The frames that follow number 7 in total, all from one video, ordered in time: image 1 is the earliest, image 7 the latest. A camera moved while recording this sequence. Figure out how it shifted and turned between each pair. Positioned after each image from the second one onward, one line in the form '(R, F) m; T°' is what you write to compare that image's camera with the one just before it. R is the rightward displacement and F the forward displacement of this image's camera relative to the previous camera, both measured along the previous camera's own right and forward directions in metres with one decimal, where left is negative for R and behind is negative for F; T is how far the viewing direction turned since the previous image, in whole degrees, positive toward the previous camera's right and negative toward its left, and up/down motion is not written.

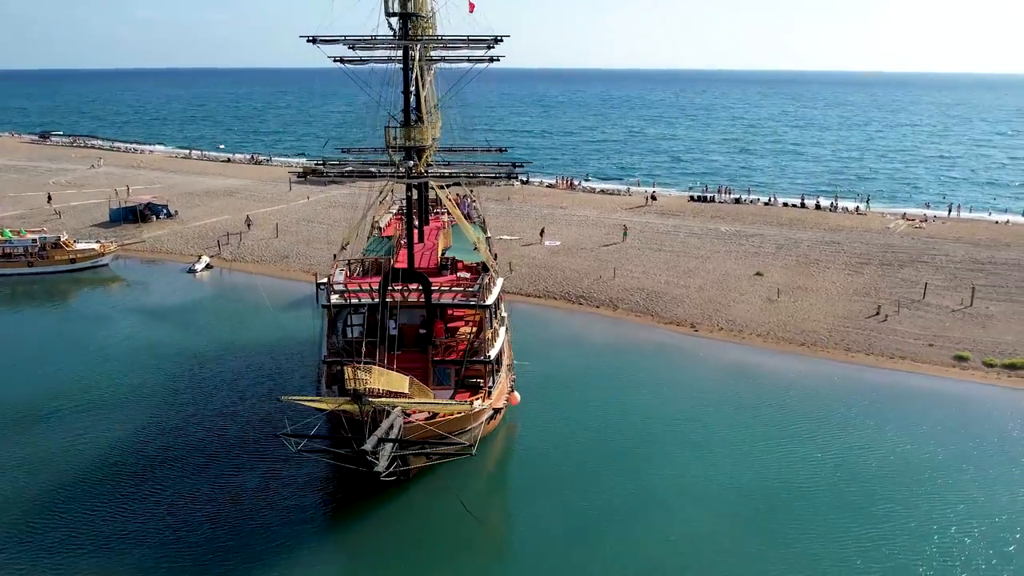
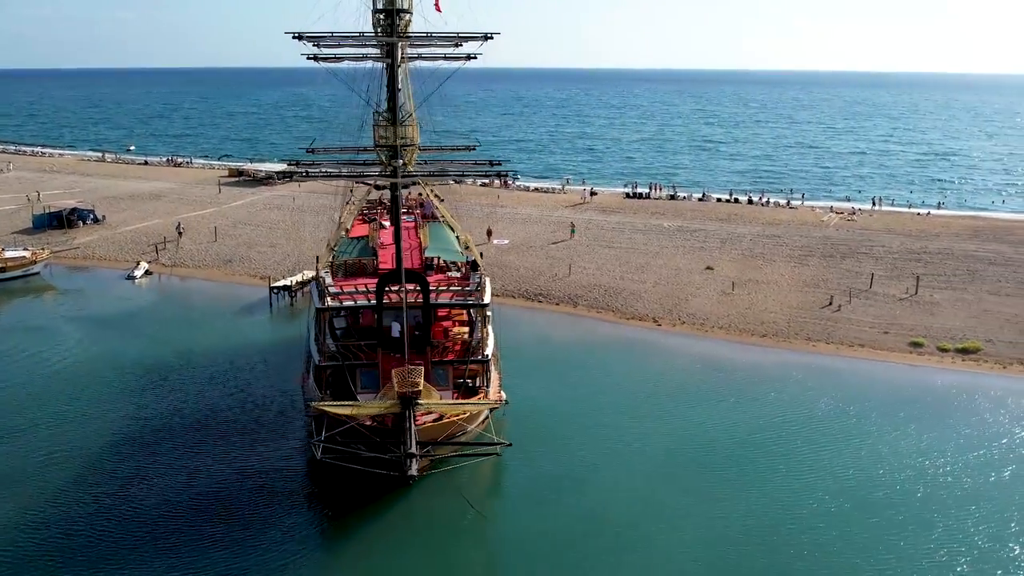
(-2.5, +0.2) m; +6°
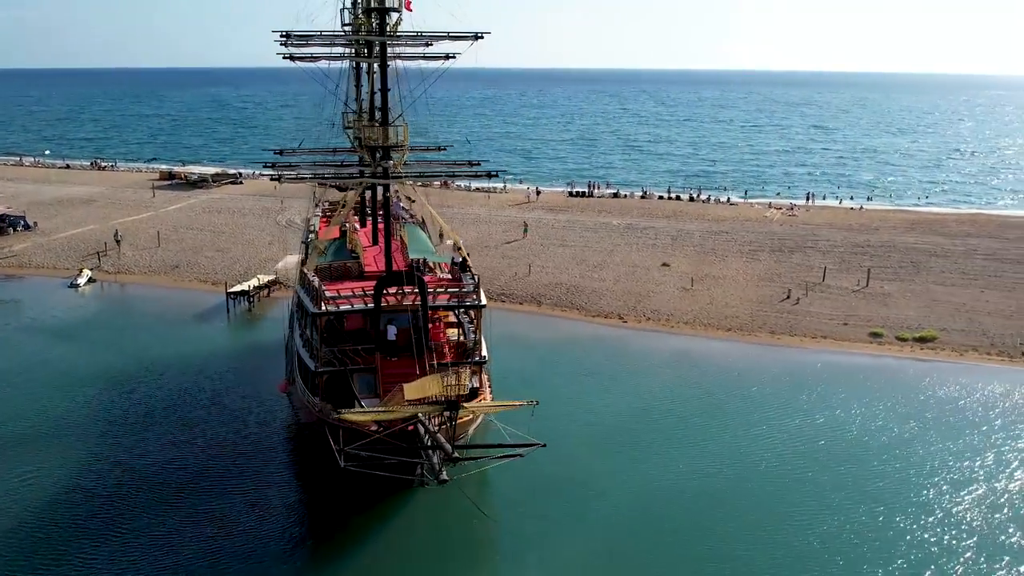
(-2.2, +0.2) m; +5°
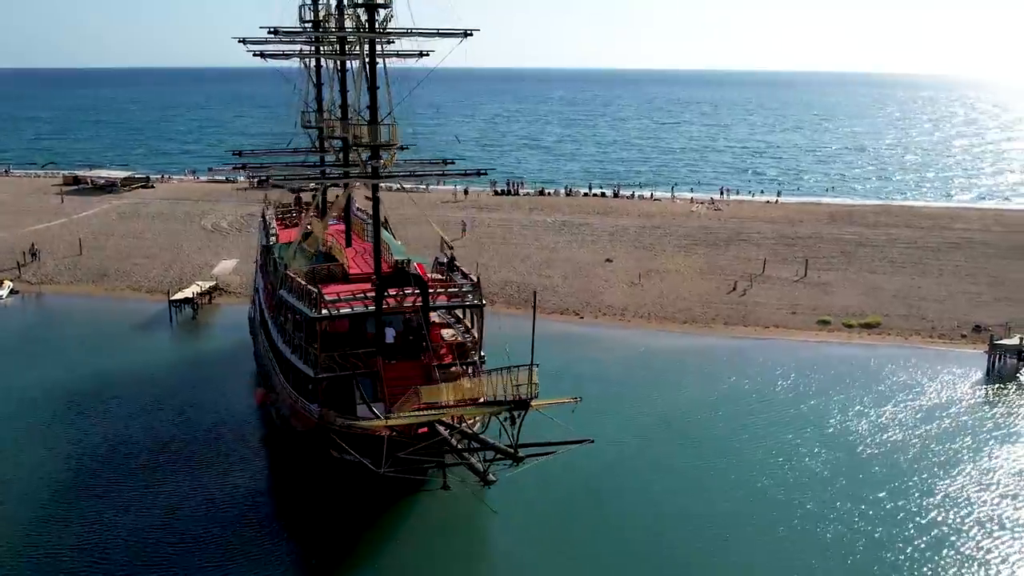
(-3.0, +0.3) m; +7°
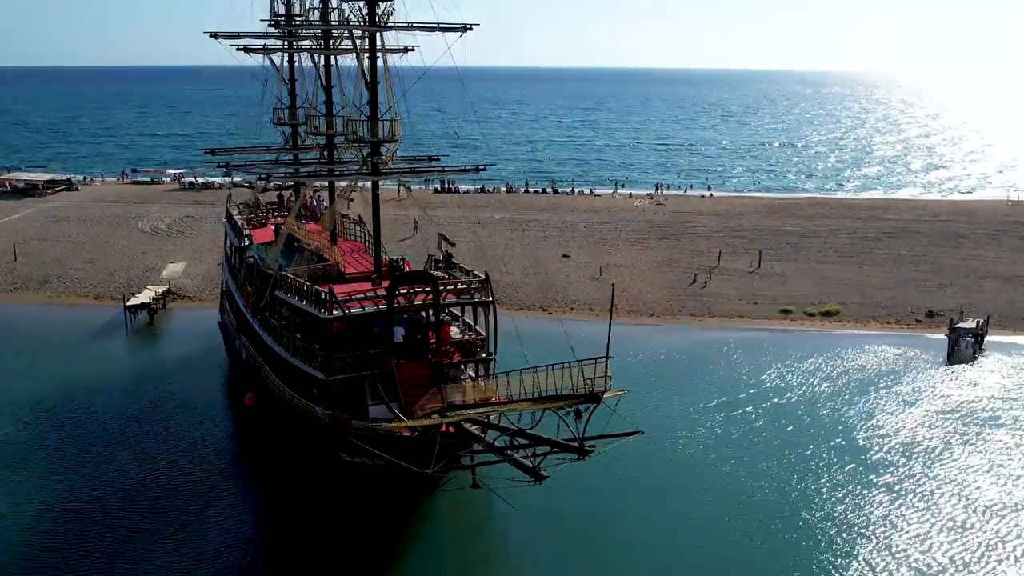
(-2.7, +0.3) m; +6°
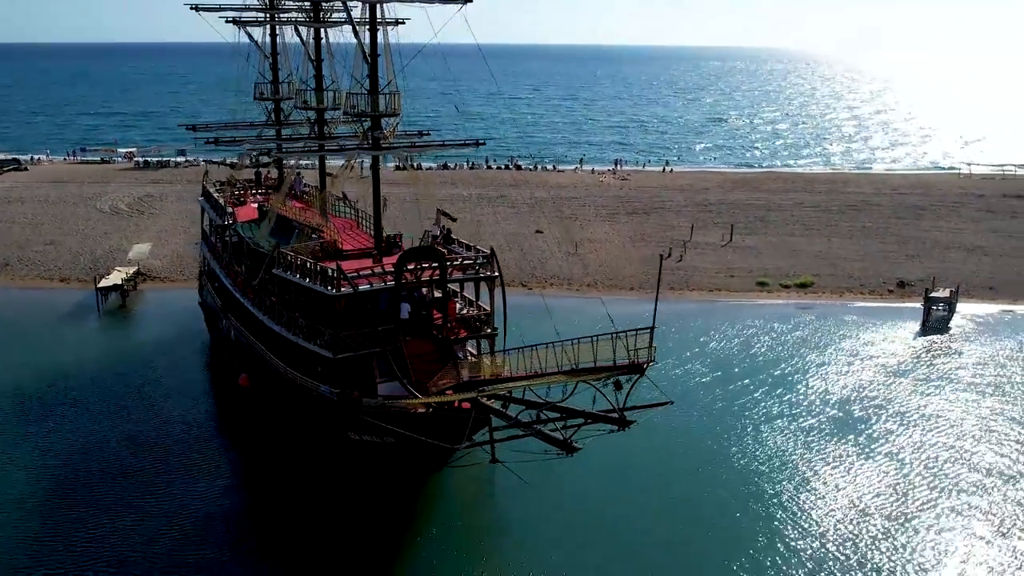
(-1.7, +0.1) m; +3°
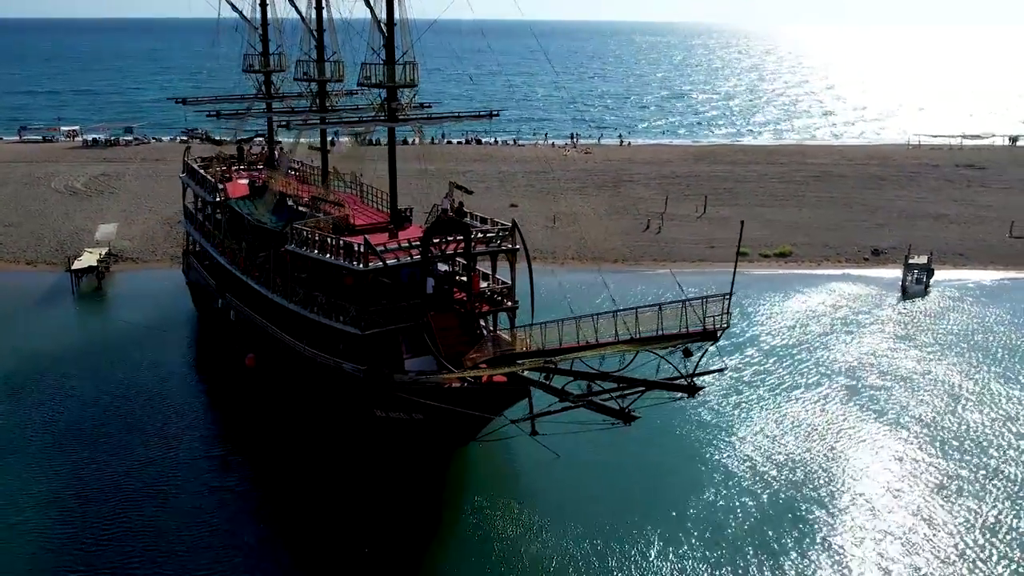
(-2.4, +0.3) m; +4°
